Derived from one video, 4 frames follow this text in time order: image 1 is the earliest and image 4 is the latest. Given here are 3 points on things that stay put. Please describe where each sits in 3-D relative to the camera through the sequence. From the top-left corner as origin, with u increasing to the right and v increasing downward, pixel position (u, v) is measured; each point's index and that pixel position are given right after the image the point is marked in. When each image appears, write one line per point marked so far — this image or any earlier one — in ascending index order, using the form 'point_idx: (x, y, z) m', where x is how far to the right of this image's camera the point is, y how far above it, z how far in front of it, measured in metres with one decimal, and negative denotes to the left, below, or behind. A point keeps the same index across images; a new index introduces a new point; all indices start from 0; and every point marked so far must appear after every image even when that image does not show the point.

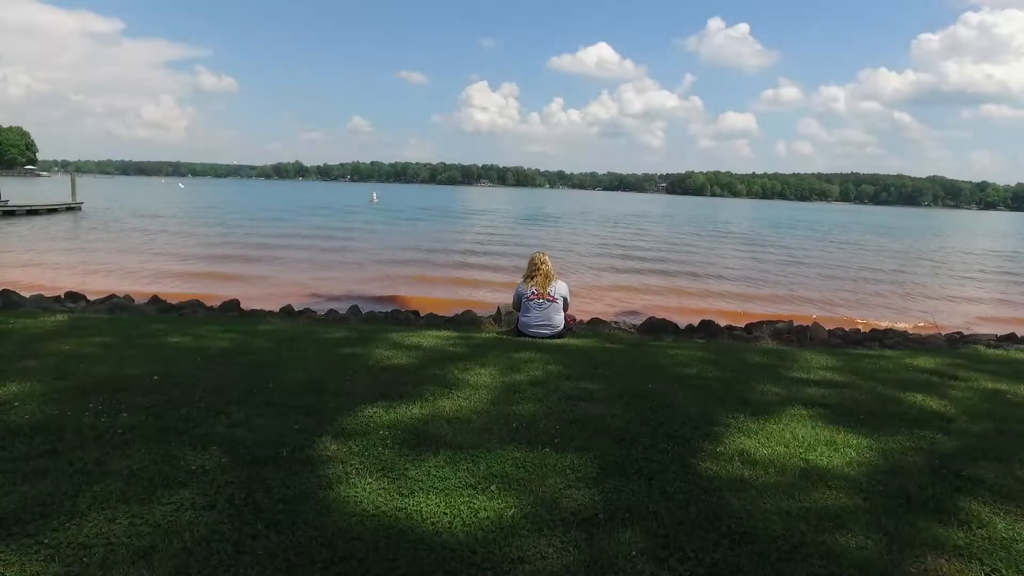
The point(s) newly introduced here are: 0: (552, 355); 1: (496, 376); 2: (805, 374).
0: (+0.4, -0.7, +6.9) m
1: (-0.1, -0.8, +5.9) m
2: (+3.0, -0.9, +6.6) m
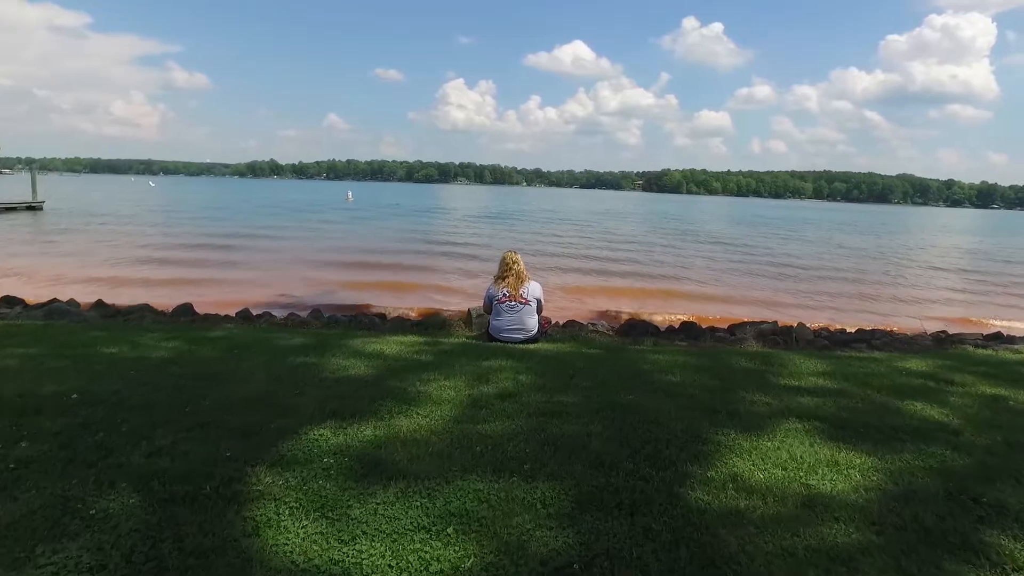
0: (+0.1, -0.7, +6.4) m
1: (-0.4, -0.8, +5.3) m
2: (+2.7, -0.9, +6.1) m
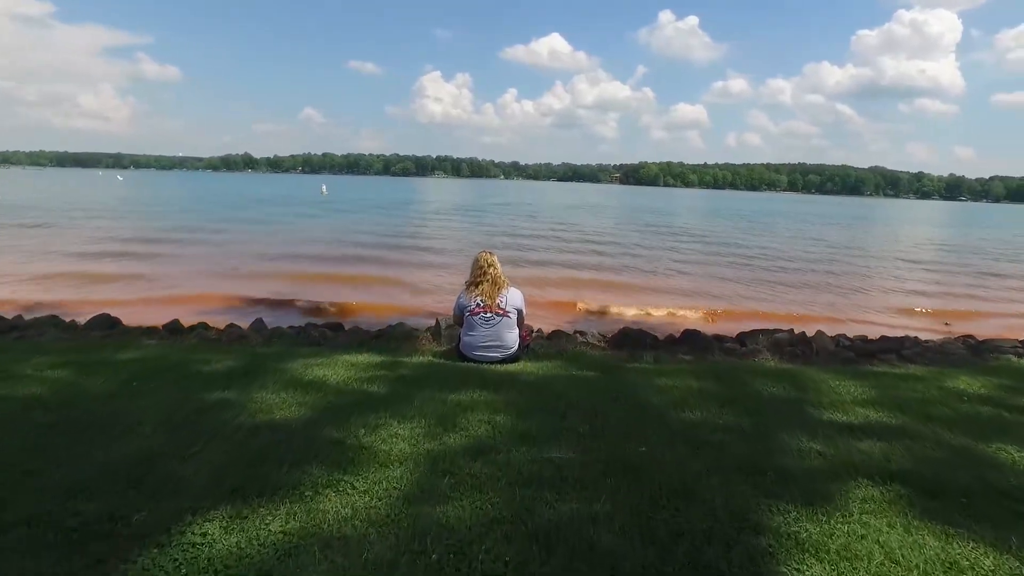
0: (-0.1, -0.8, +5.1) m
1: (-0.6, -0.9, +4.0) m
2: (+2.5, -1.0, +4.9) m
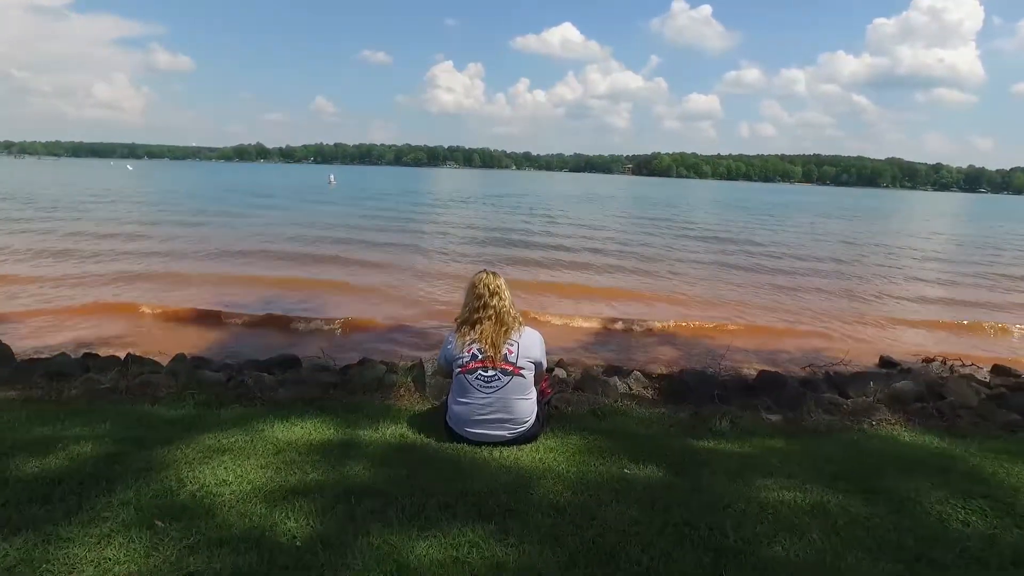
0: (0.0, -1.1, +2.8) m
1: (-0.5, -1.3, +1.8) m
2: (+2.6, -1.3, +2.6) m
